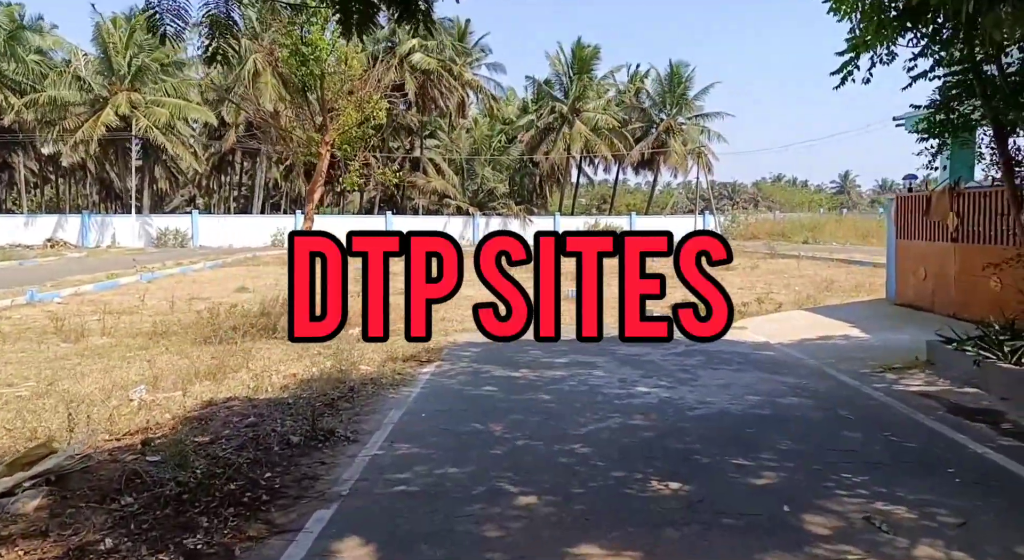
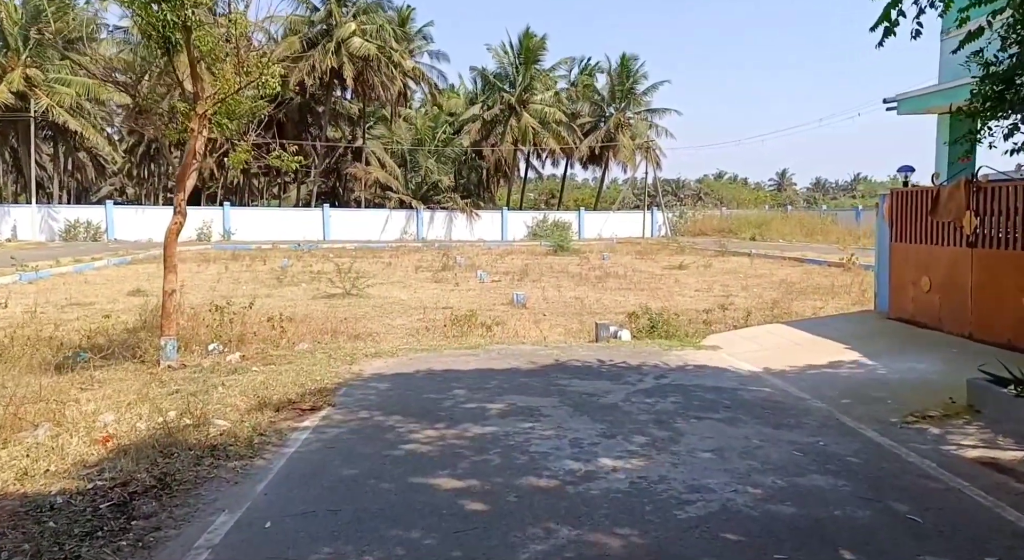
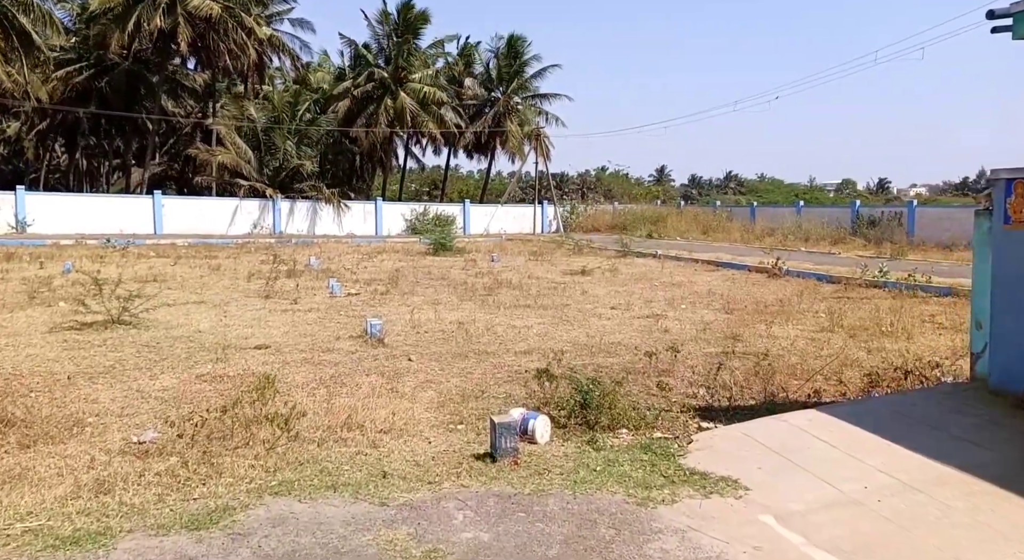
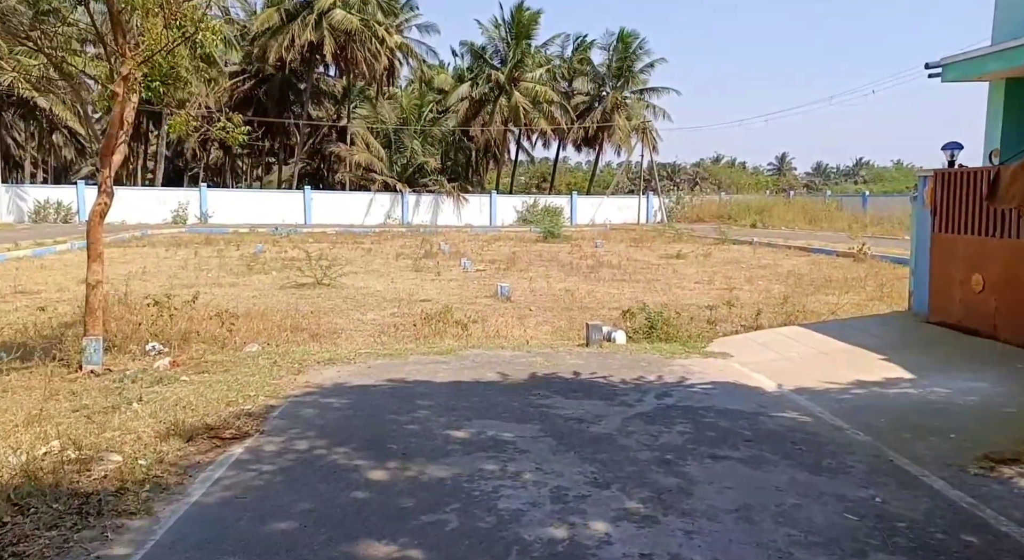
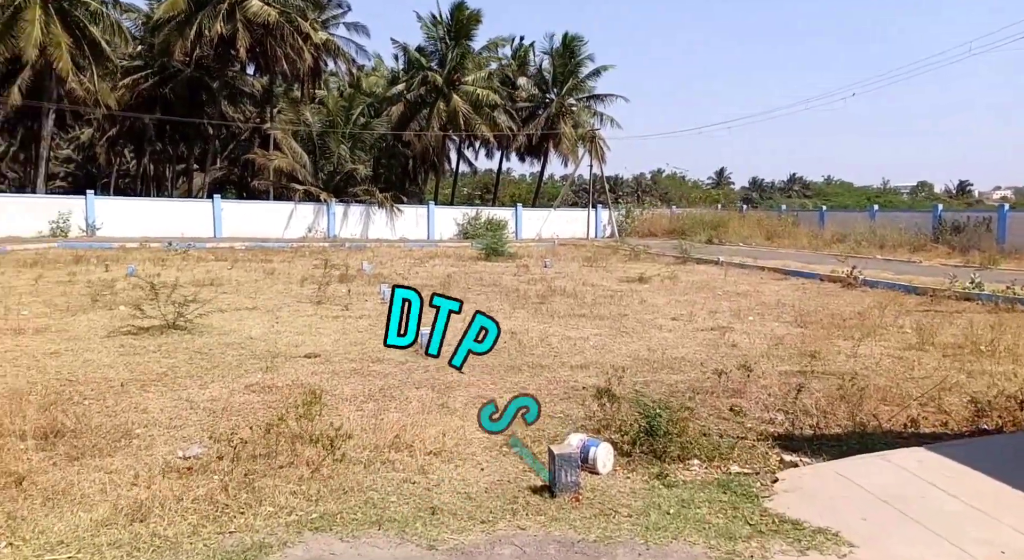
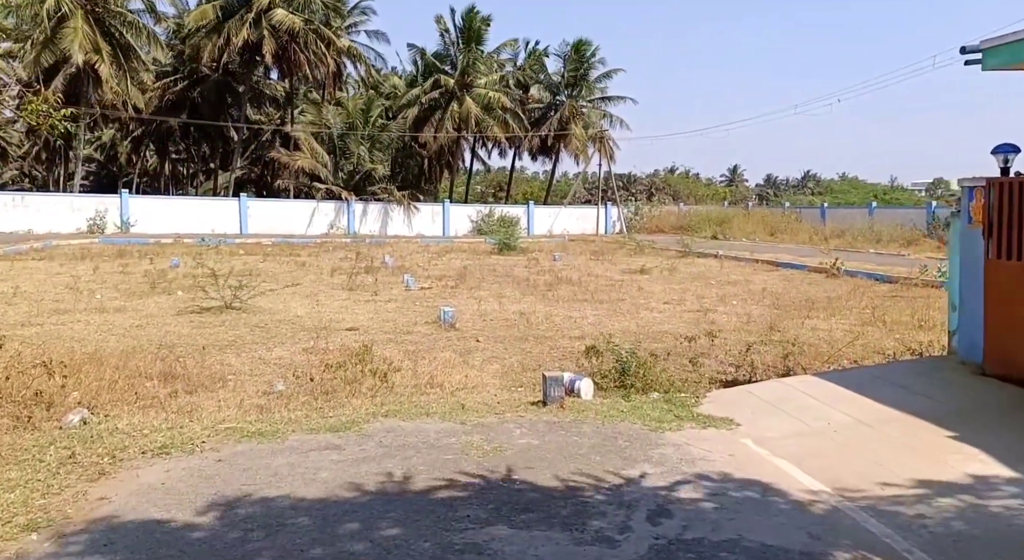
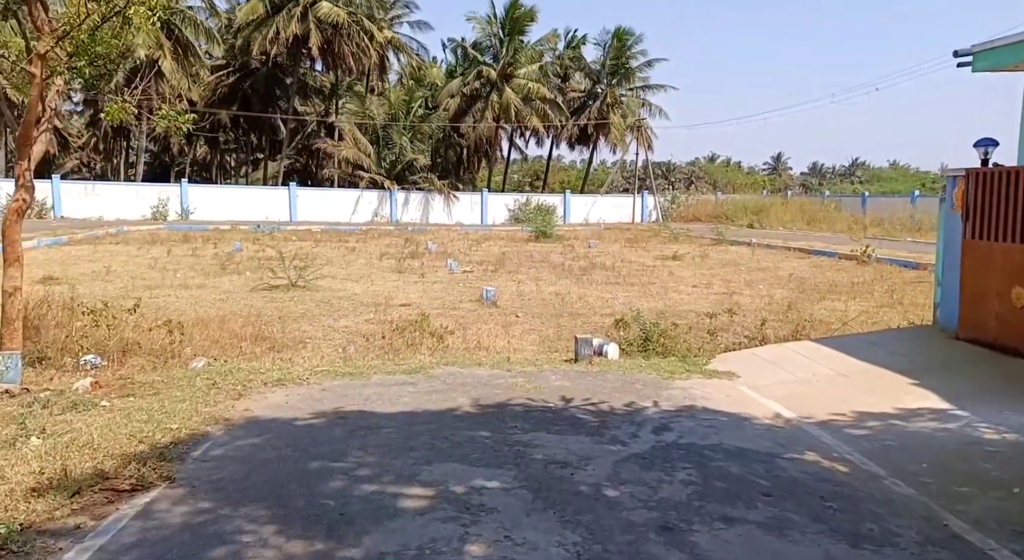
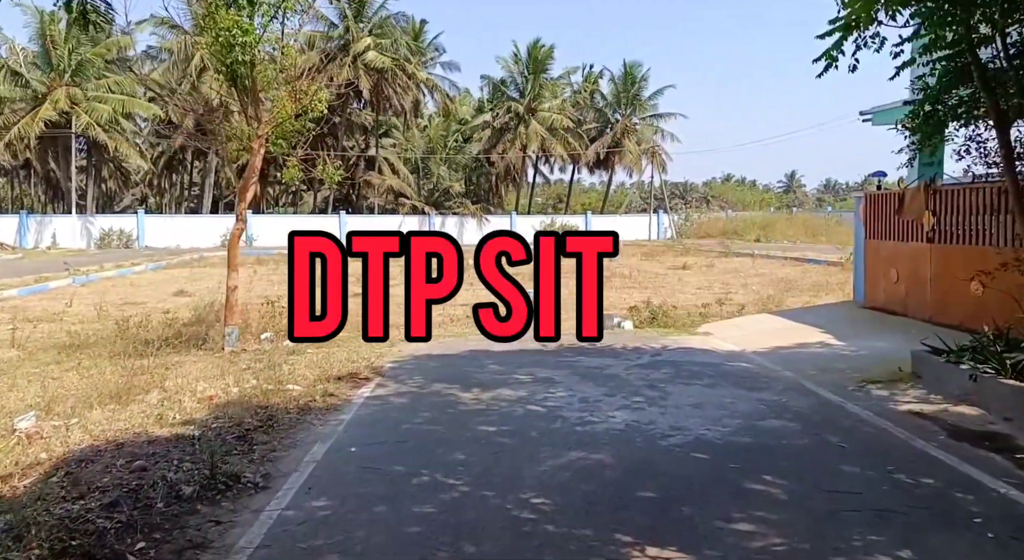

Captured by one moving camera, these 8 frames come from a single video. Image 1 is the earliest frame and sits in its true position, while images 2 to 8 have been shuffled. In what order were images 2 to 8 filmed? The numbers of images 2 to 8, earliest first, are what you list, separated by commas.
8, 2, 4, 7, 6, 3, 5
